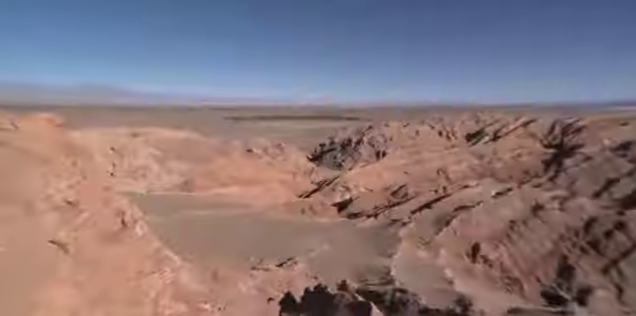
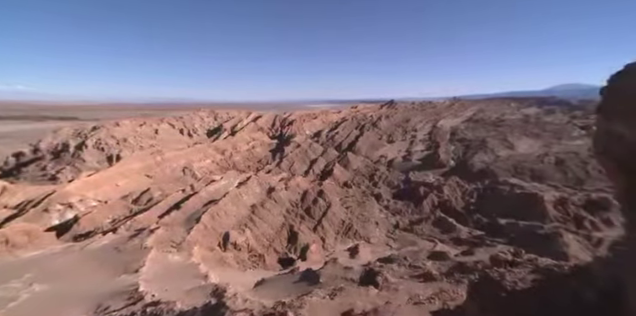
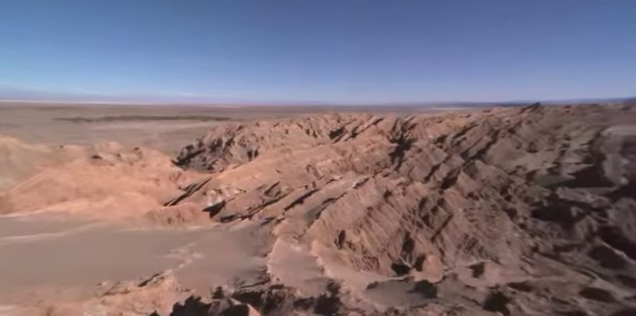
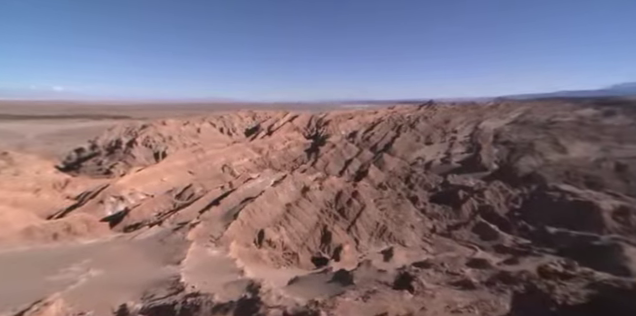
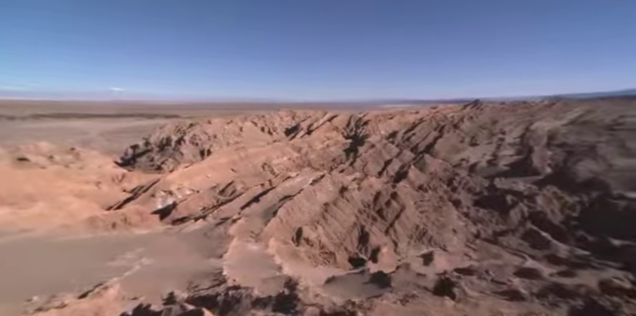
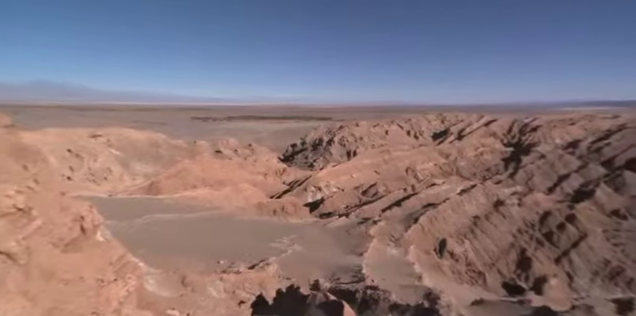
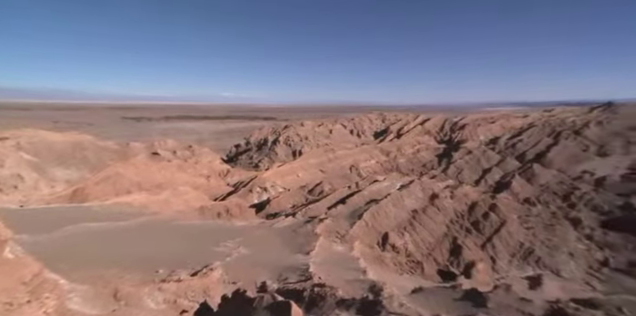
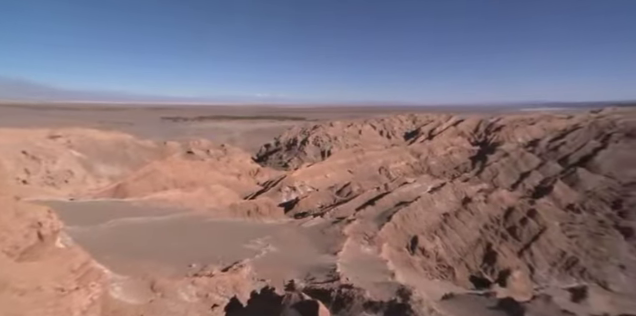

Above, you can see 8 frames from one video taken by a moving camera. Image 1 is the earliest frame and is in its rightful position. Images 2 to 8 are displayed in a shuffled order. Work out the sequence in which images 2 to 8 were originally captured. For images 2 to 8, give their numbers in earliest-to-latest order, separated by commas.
6, 8, 7, 3, 5, 4, 2
